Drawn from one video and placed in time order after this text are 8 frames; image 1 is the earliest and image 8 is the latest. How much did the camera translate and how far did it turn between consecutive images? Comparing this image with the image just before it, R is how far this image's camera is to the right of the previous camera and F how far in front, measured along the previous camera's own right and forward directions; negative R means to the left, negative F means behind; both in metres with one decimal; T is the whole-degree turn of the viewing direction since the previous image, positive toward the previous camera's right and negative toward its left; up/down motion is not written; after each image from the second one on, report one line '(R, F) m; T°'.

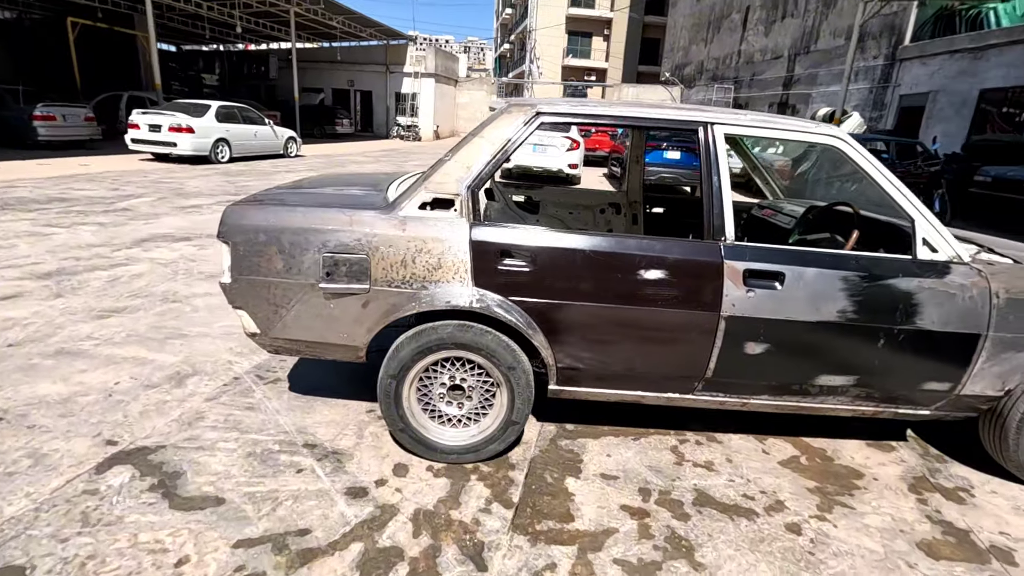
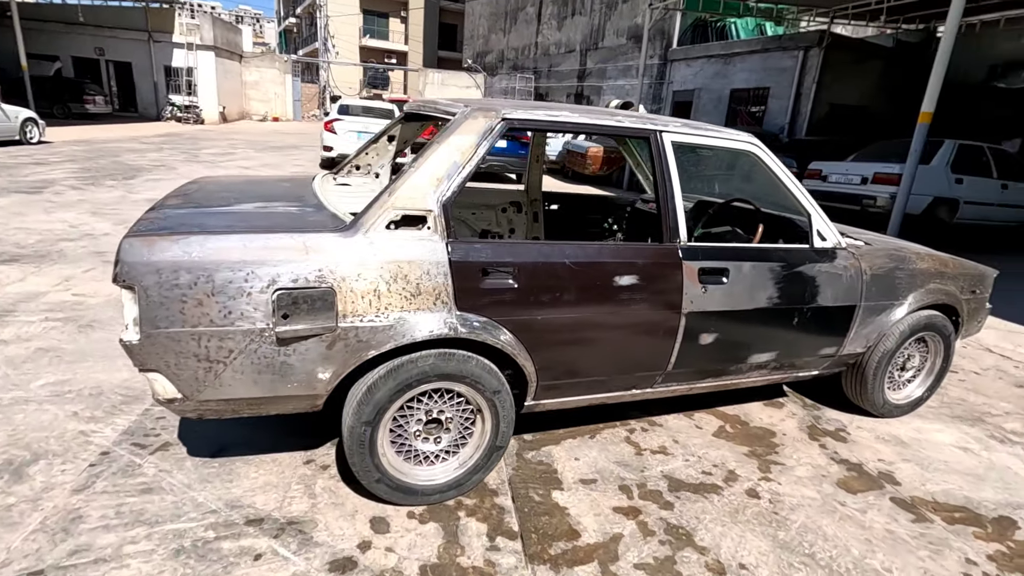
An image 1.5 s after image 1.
(-0.7, +0.3) m; +20°
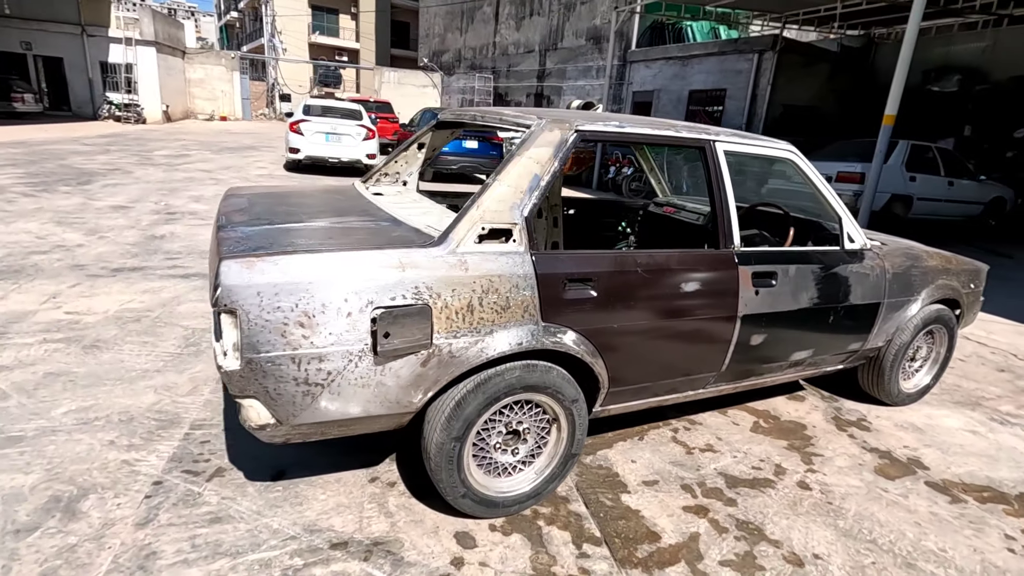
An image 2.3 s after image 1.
(-0.5, 0.0) m; +5°
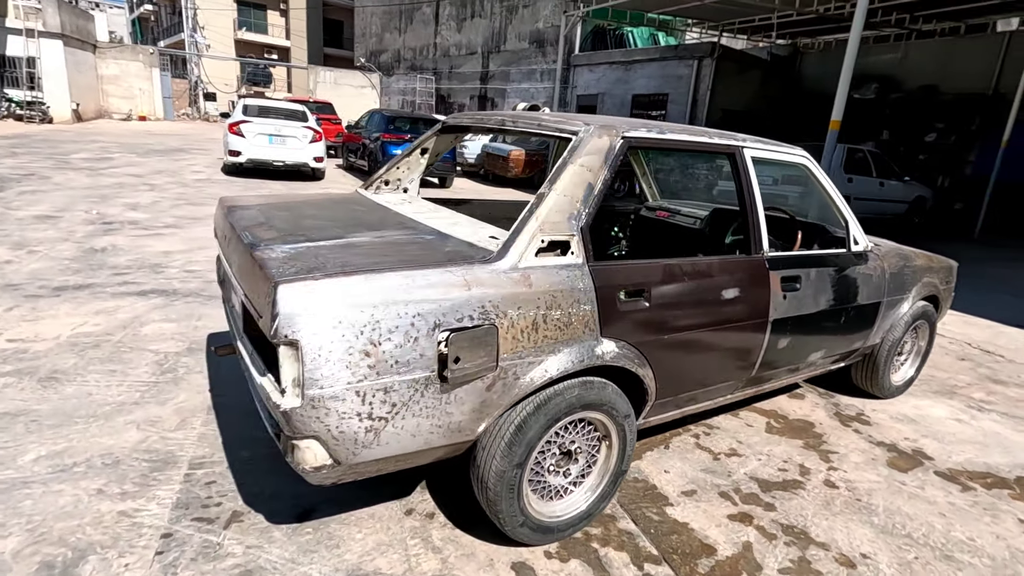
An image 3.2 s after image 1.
(-0.5, +0.1) m; +6°
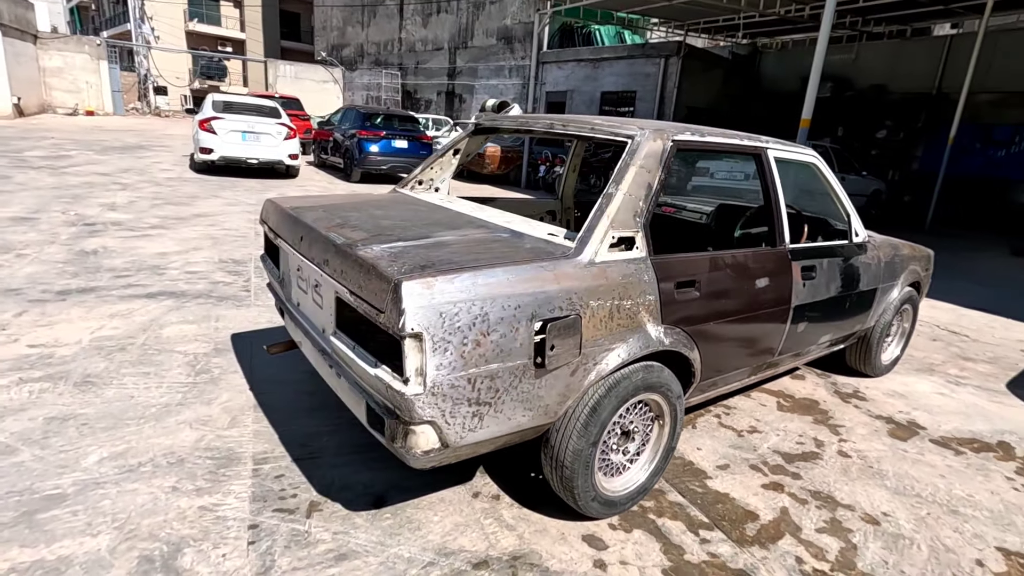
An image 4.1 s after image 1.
(-0.5, -0.1) m; +4°
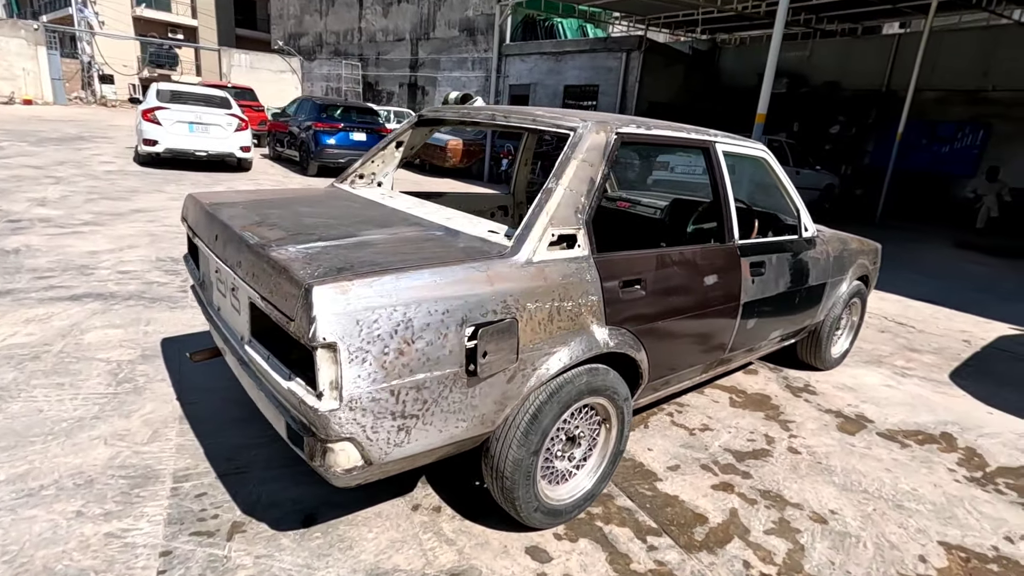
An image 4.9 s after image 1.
(+0.1, +0.1) m; +3°
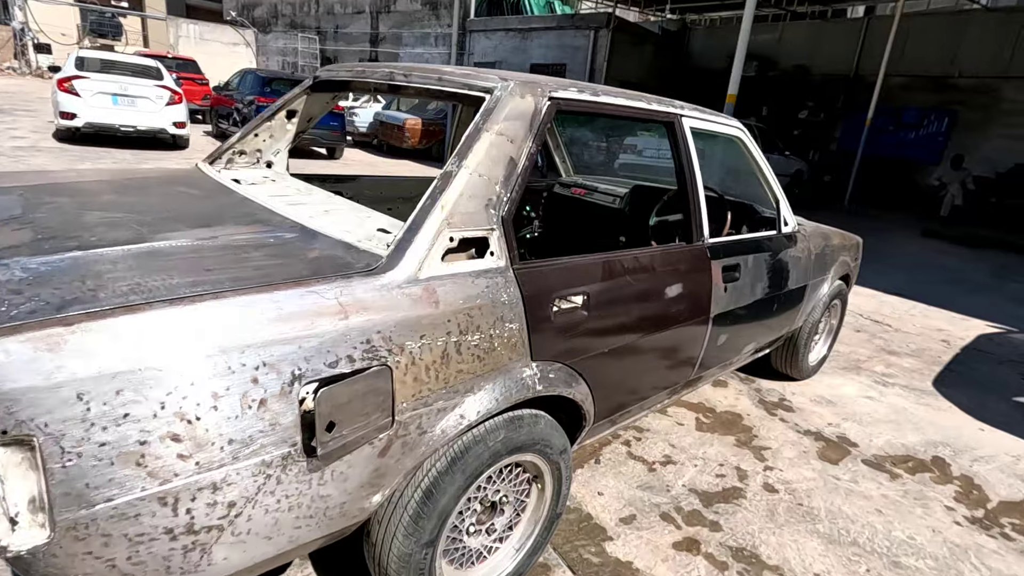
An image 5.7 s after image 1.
(+0.2, +0.6) m; +3°
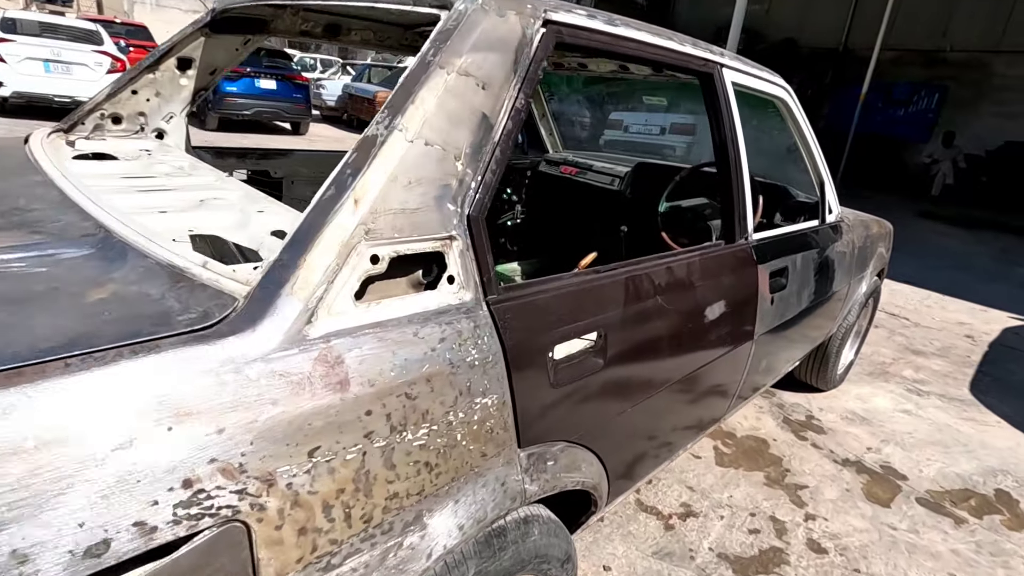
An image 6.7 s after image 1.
(0.0, +0.6) m; +2°
